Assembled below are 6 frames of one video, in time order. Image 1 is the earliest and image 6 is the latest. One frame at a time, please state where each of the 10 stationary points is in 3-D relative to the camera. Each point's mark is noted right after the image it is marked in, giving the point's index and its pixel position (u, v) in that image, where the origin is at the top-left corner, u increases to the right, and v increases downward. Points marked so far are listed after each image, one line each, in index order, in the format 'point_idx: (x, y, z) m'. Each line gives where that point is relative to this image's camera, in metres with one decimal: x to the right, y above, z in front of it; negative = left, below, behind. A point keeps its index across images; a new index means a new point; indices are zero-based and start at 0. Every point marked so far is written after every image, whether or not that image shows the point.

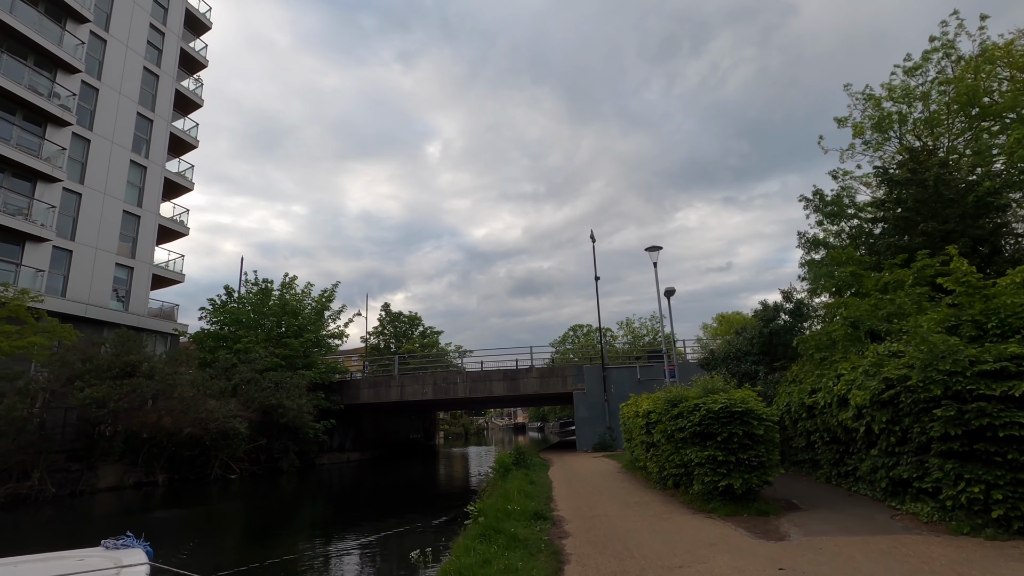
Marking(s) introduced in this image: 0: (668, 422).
0: (+2.8, -2.4, +10.0) m
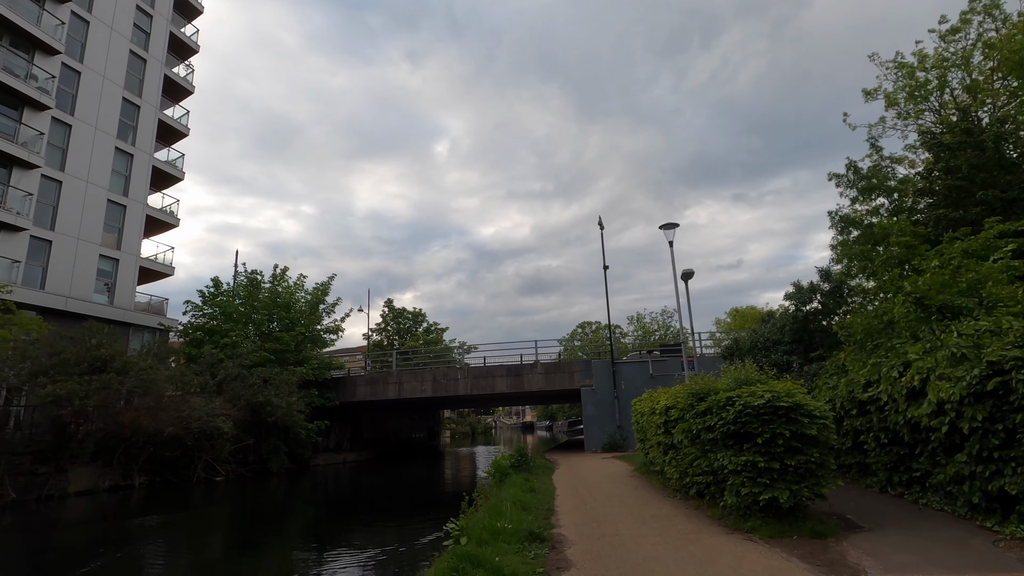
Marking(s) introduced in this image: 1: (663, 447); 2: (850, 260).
0: (+2.6, -1.9, +8.3) m
1: (+2.8, -3.0, +10.7) m
2: (+8.6, +0.7, +14.4) m
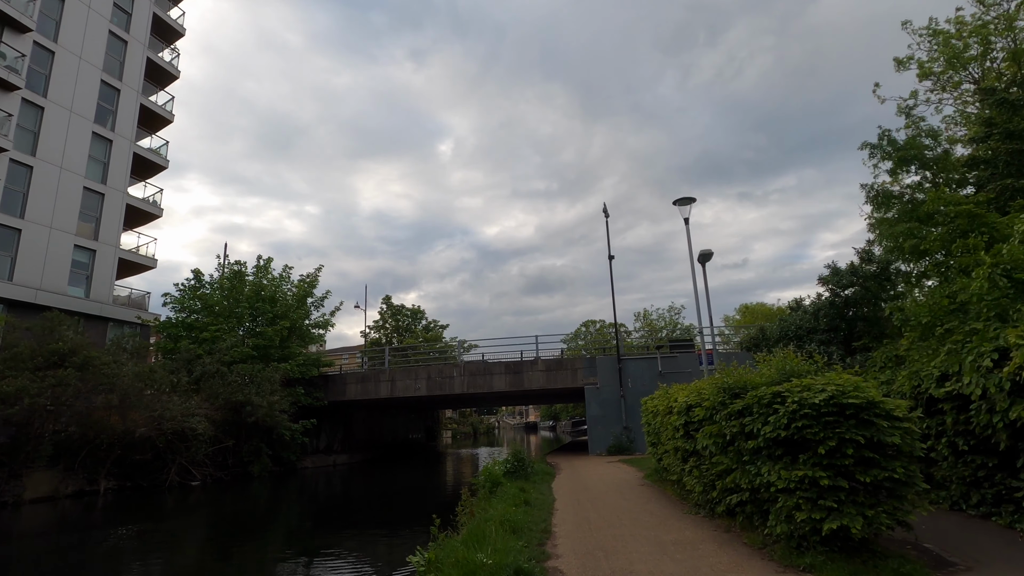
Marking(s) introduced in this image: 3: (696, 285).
0: (+2.5, -1.6, +6.6) m
1: (+2.7, -2.6, +8.9) m
2: (+8.4, +1.1, +12.7) m
3: (+4.6, 0.0, +14.0) m
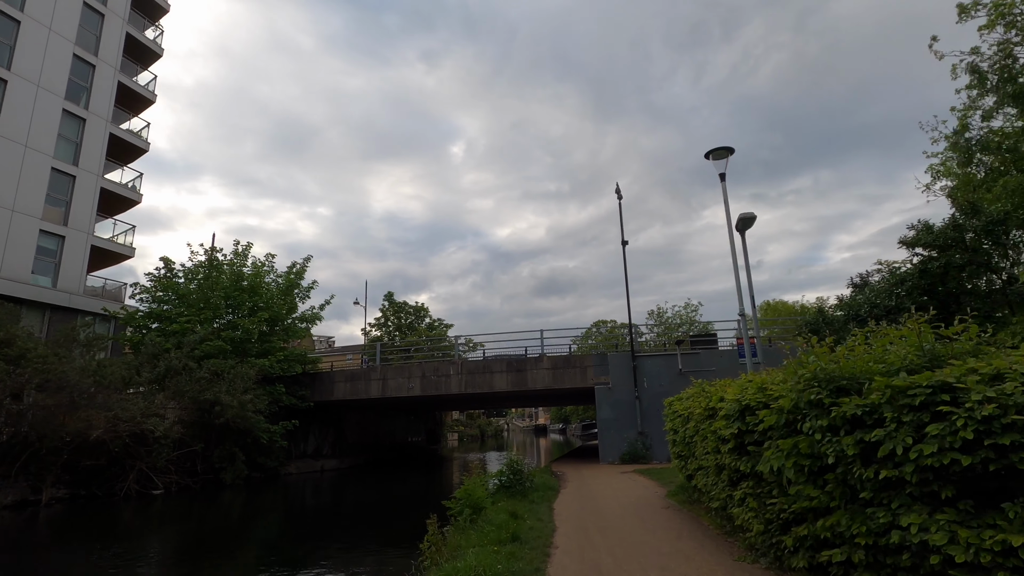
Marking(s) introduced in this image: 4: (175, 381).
0: (+2.2, -1.0, +4.0) m
1: (+2.4, -2.1, +6.4) m
2: (+8.3, +1.6, +10.0) m
3: (+4.5, +0.5, +11.4) m
4: (-11.7, -3.2, +19.8) m
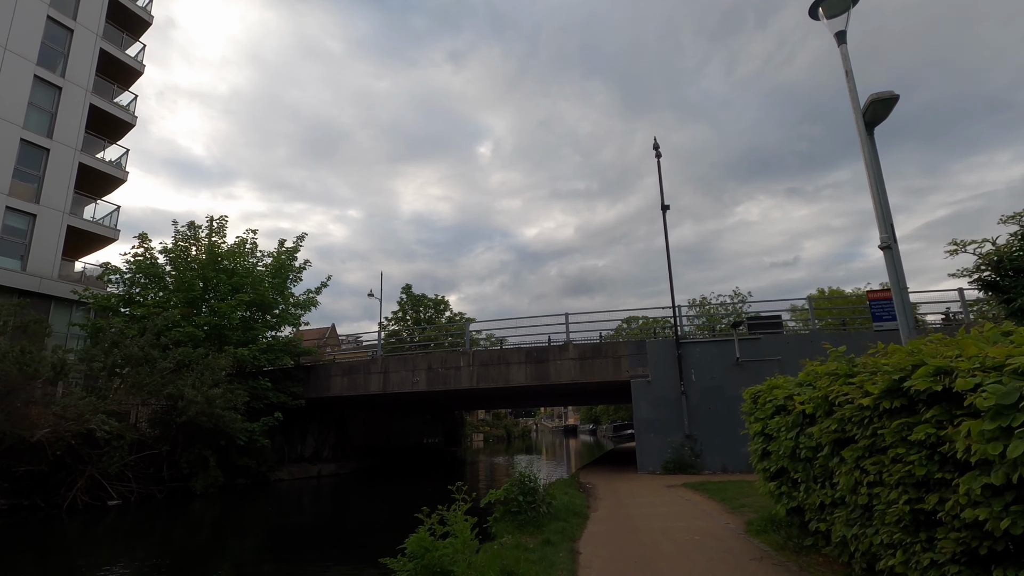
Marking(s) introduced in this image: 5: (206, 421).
0: (+1.9, -0.2, +0.4) m
1: (+2.3, -1.2, +2.7) m
2: (+8.2, +2.5, +6.1) m
3: (+4.5, +1.4, +7.6) m
4: (-11.2, -2.5, +16.9) m
5: (-9.3, -4.1, +17.5) m
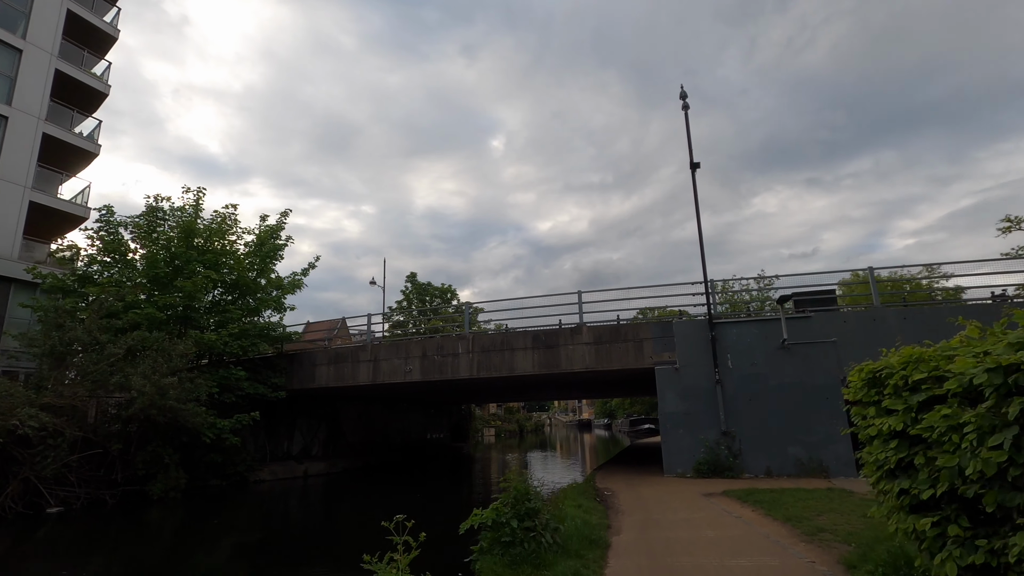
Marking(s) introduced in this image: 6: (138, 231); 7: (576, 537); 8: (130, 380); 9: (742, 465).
0: (+1.5, +0.4, -2.2) m
1: (+2.0, -0.6, +0.1) m
2: (+8.0, +3.2, +3.3) m
3: (+4.3, +2.1, +4.9) m
4: (-11.1, -1.8, +14.5) m
5: (-9.2, -3.4, +15.1) m
6: (-12.4, +2.0, +18.9) m
7: (+0.8, -3.1, +7.0) m
8: (-9.6, -2.4, +14.7) m
9: (+5.7, -4.4, +14.1) m
